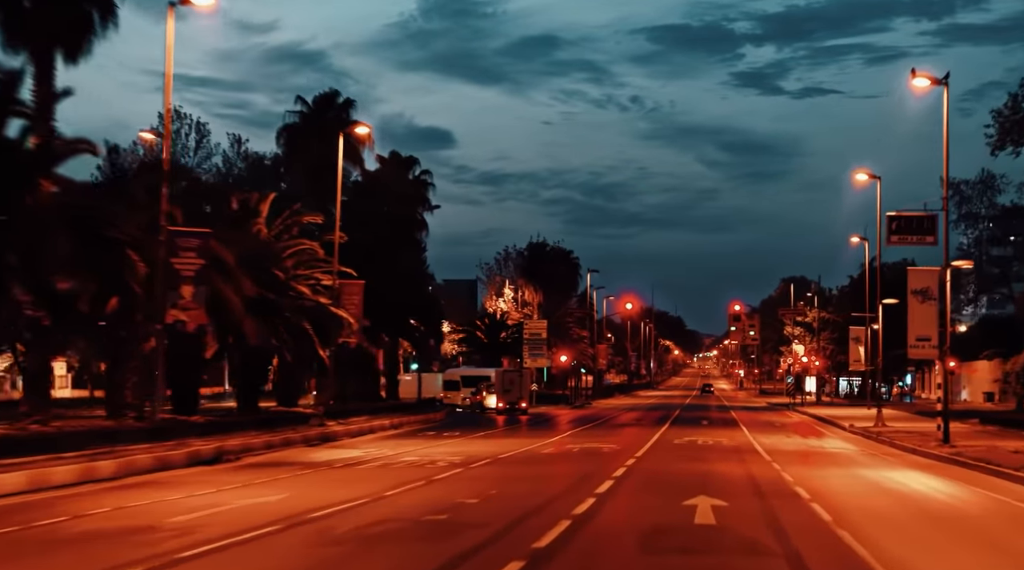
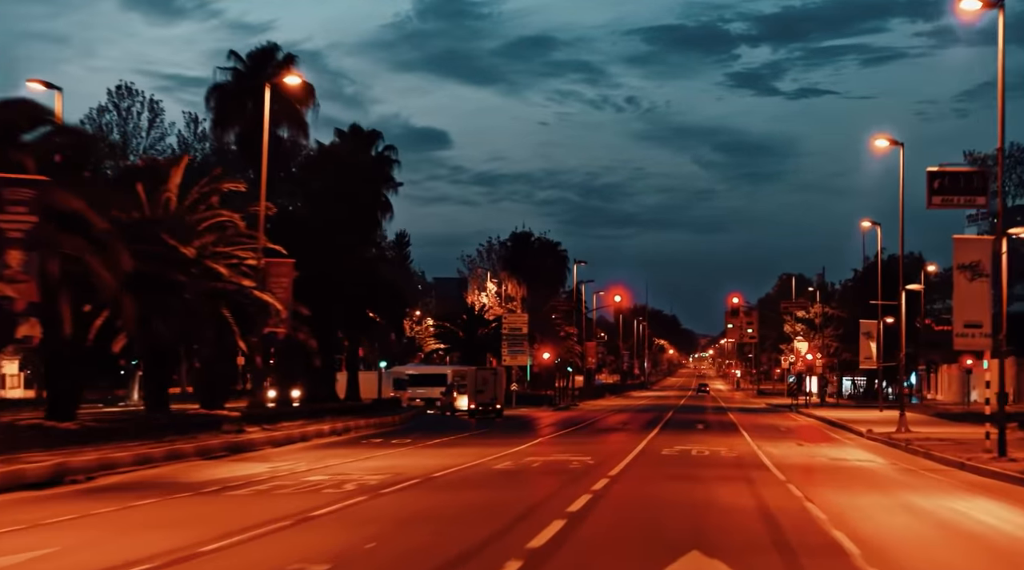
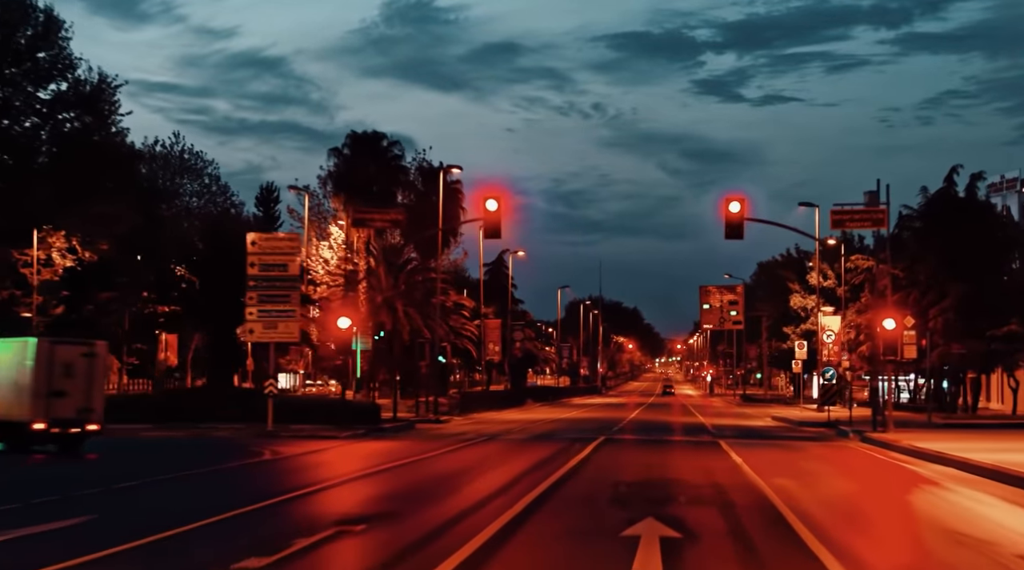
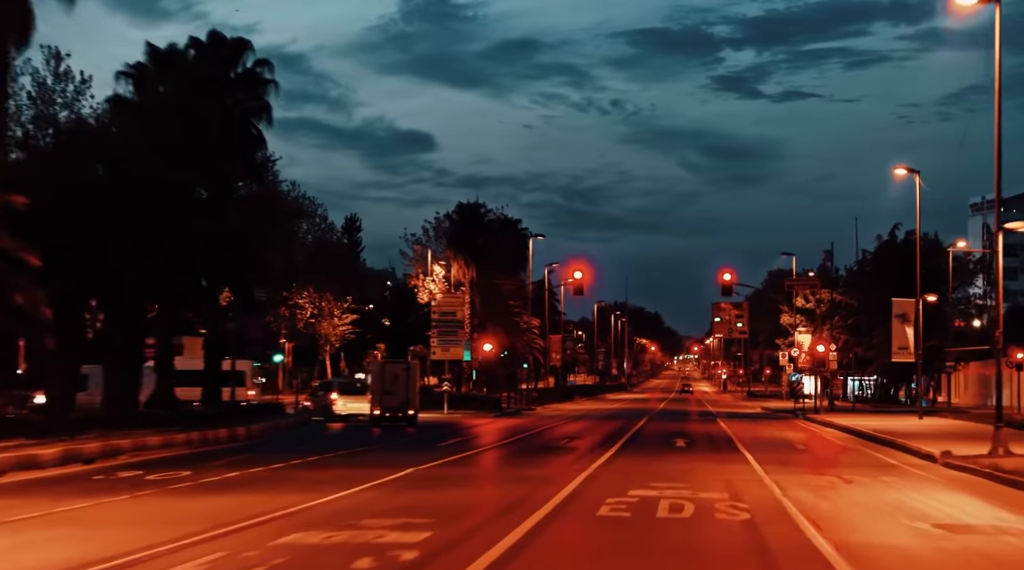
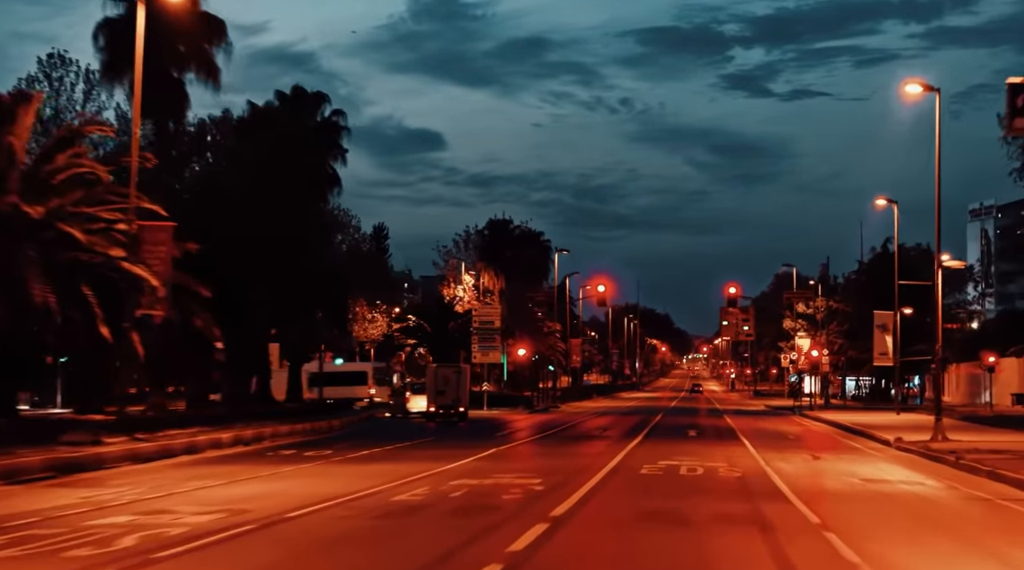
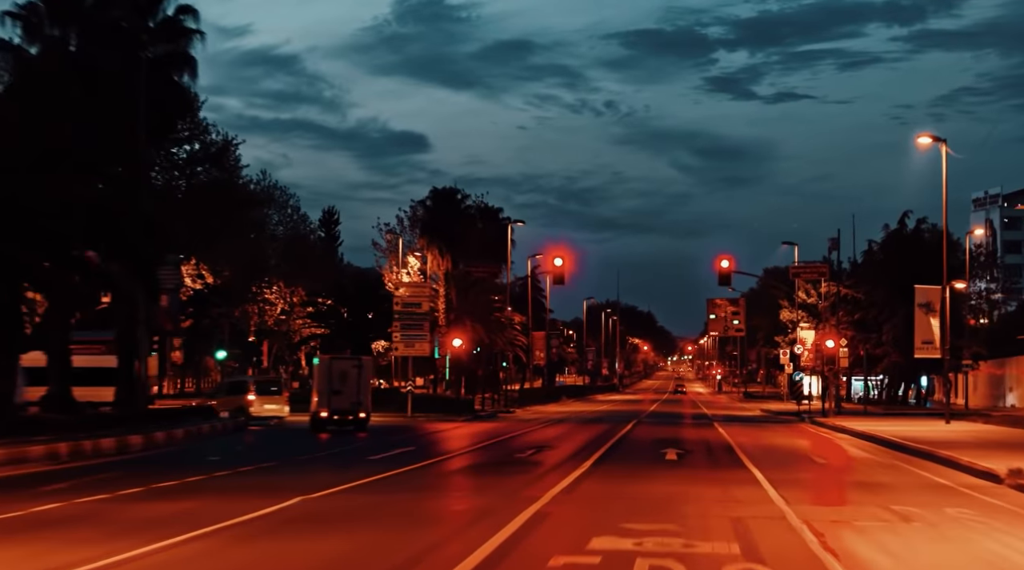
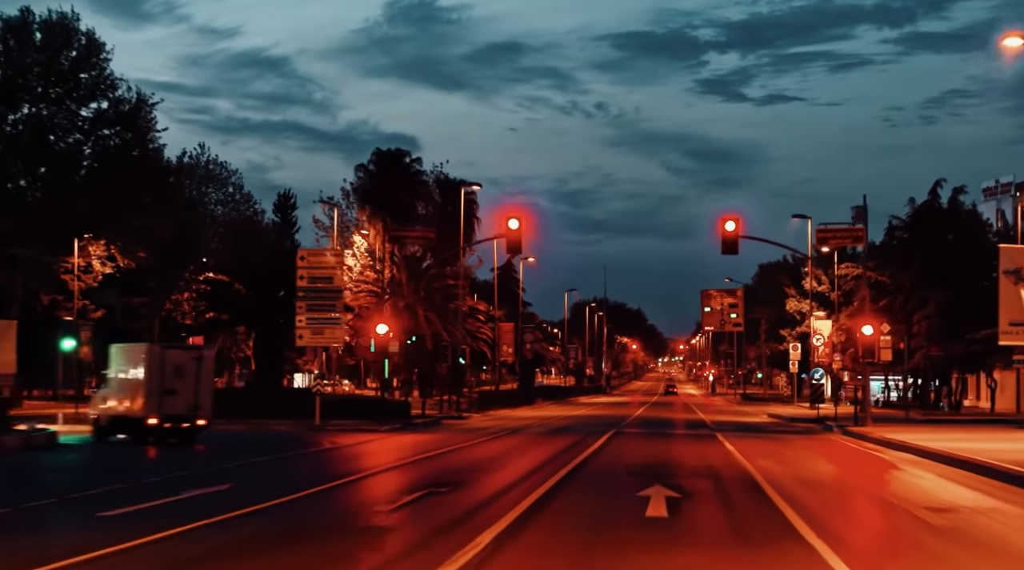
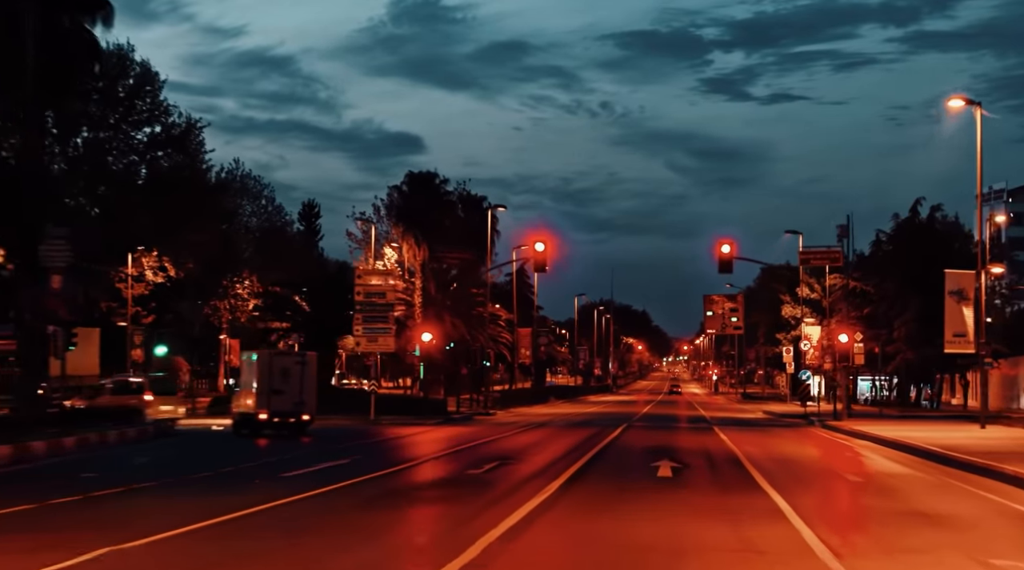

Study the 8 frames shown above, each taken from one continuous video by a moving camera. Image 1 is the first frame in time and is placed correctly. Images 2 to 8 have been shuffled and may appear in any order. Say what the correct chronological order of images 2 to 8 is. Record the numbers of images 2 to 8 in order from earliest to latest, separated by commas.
2, 5, 4, 6, 8, 7, 3
